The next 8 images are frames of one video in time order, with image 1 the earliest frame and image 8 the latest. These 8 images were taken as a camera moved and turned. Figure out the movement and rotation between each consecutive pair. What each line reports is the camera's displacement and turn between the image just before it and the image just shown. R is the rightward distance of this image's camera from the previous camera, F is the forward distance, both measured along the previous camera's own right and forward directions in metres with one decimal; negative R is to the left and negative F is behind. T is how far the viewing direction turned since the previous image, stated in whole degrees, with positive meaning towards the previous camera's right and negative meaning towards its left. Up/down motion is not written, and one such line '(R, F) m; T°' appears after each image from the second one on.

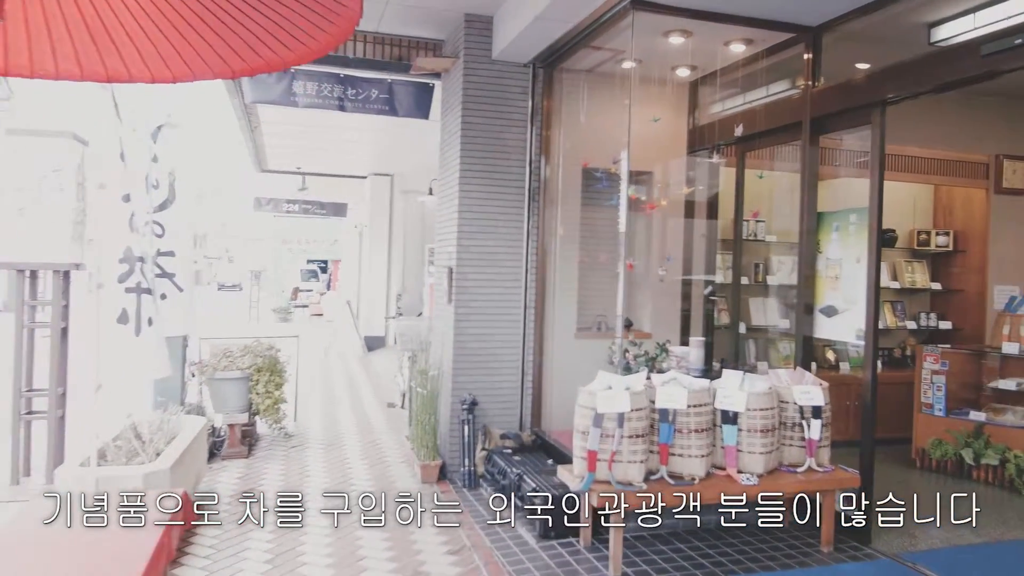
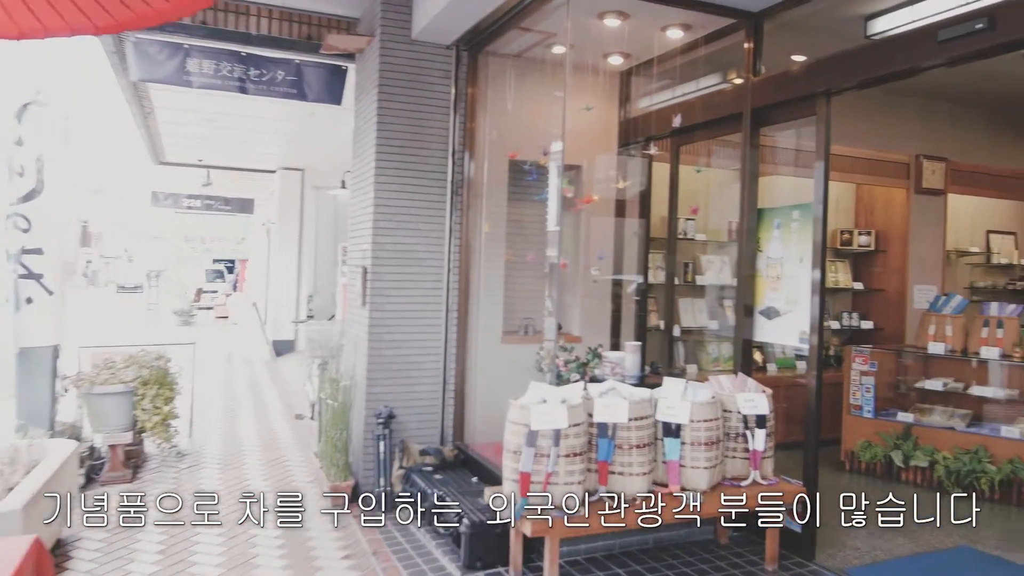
(0.0, +0.4) m; +6°
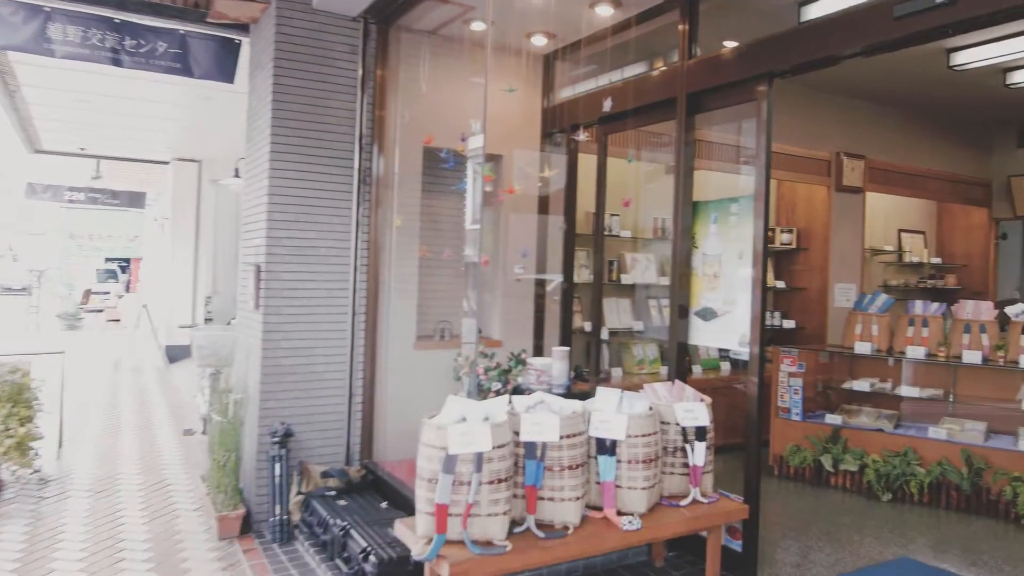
(0.0, +0.4) m; +6°
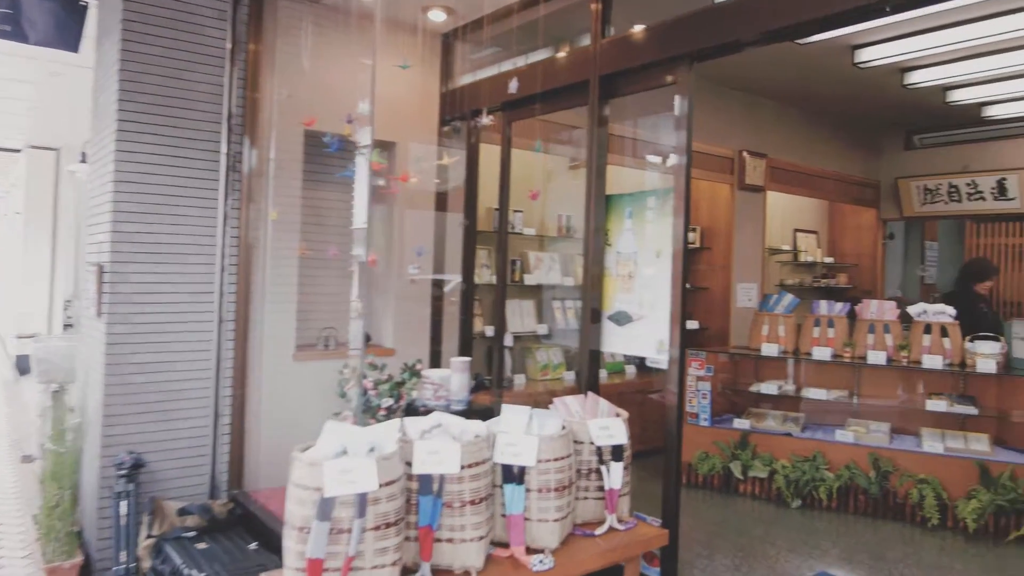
(0.0, +0.4) m; +8°
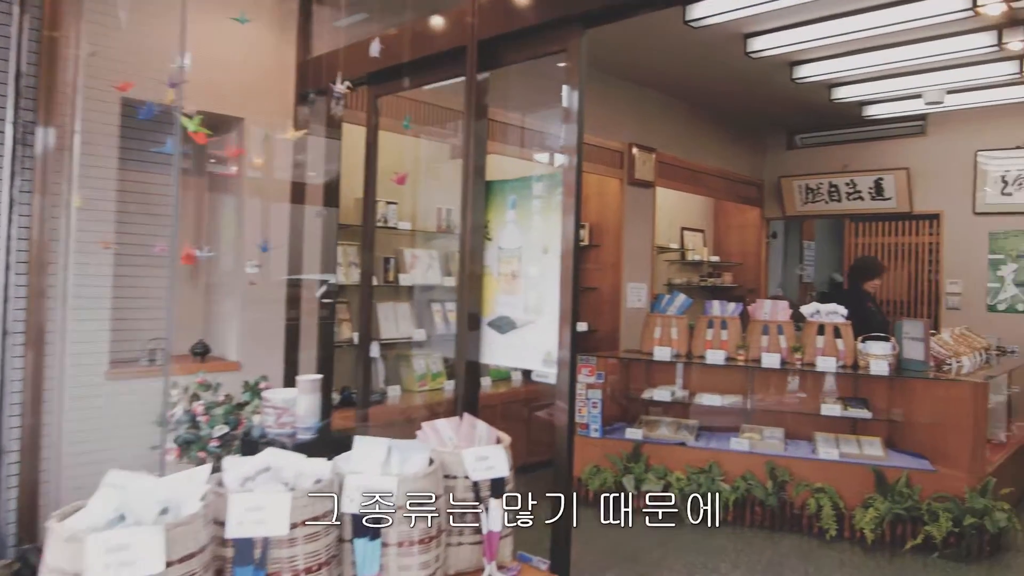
(+0.1, +0.4) m; +8°
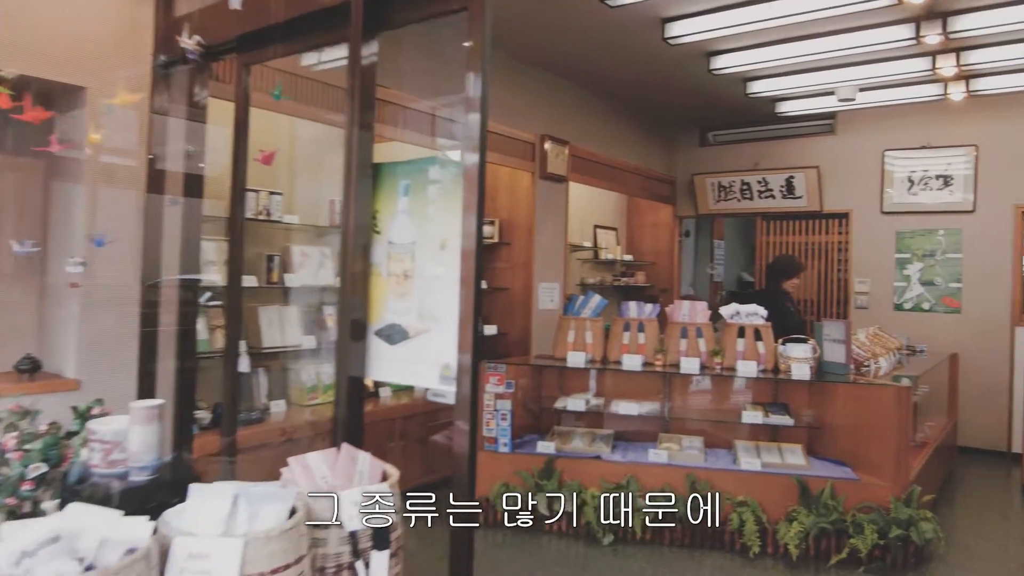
(+0.1, +0.4) m; +7°
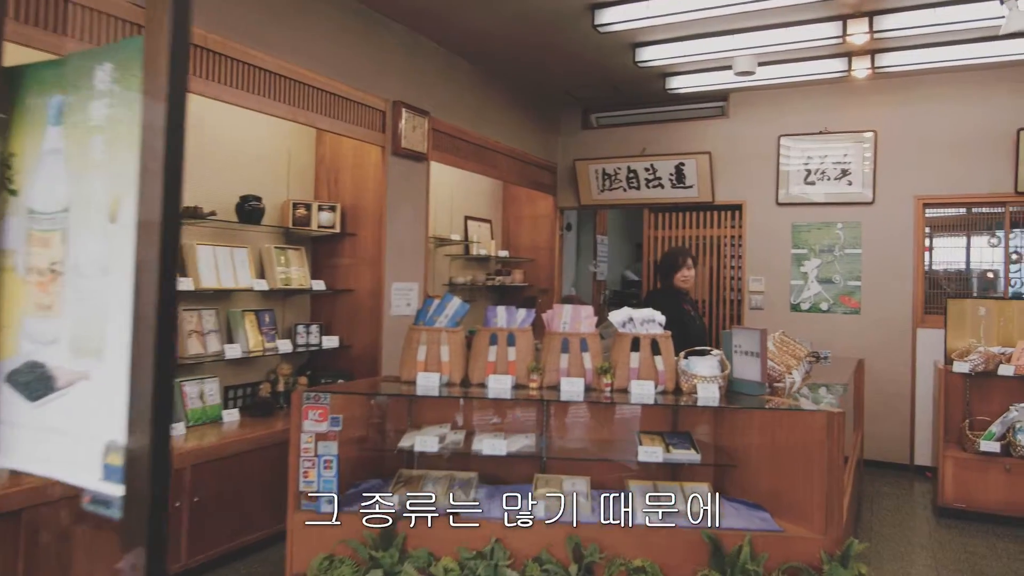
(+0.2, +0.9) m; +9°
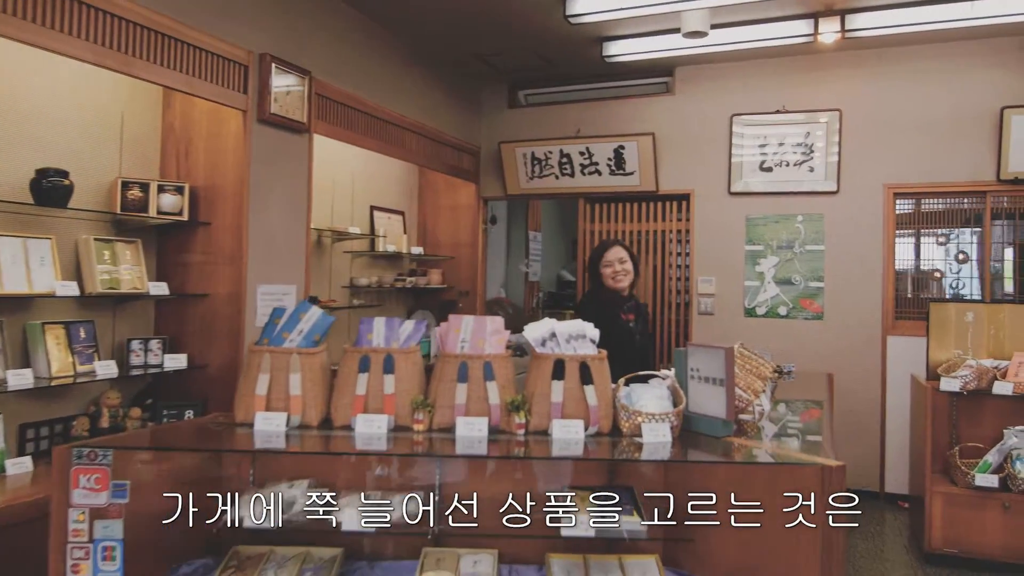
(+0.2, +0.8) m; +4°
